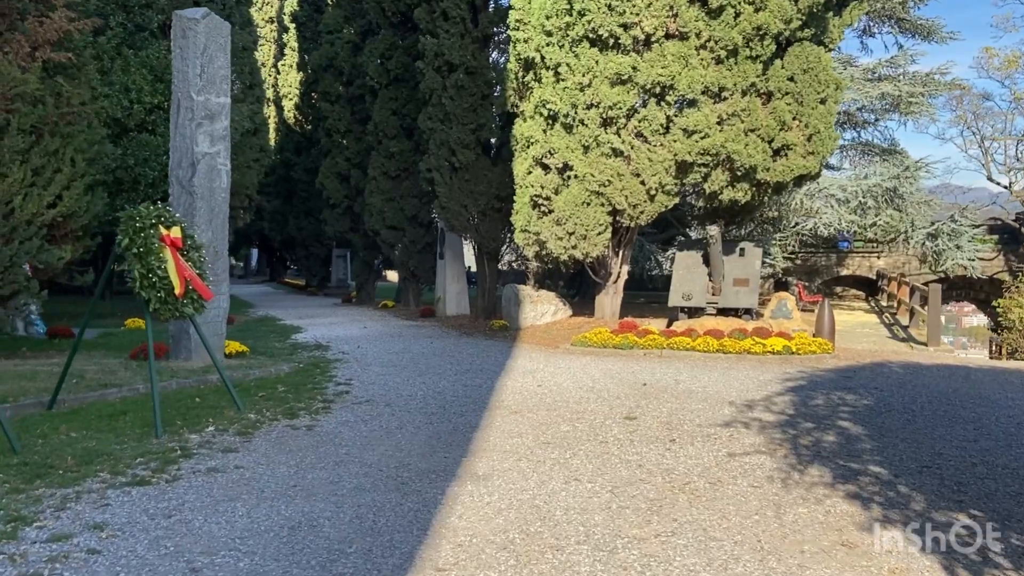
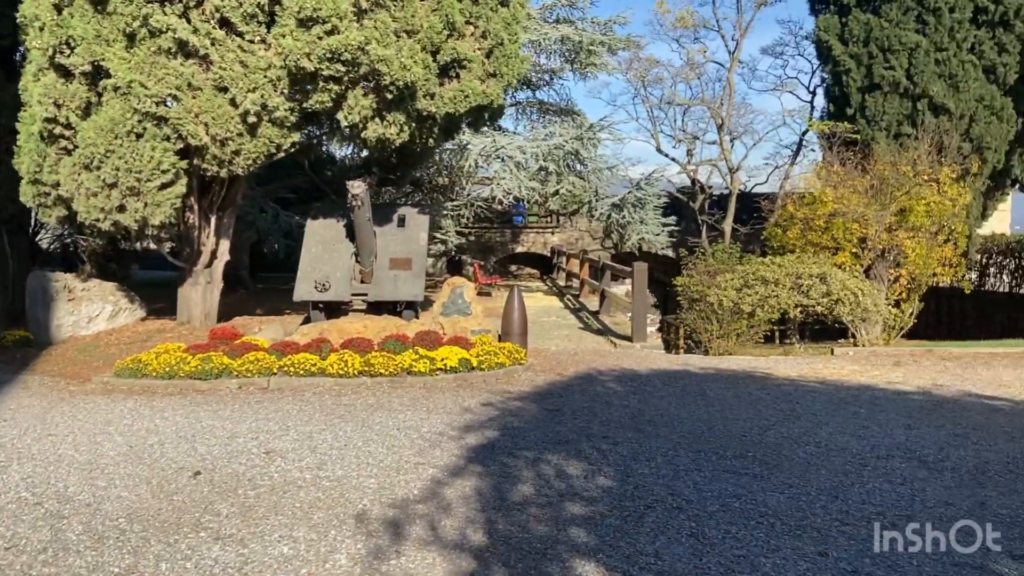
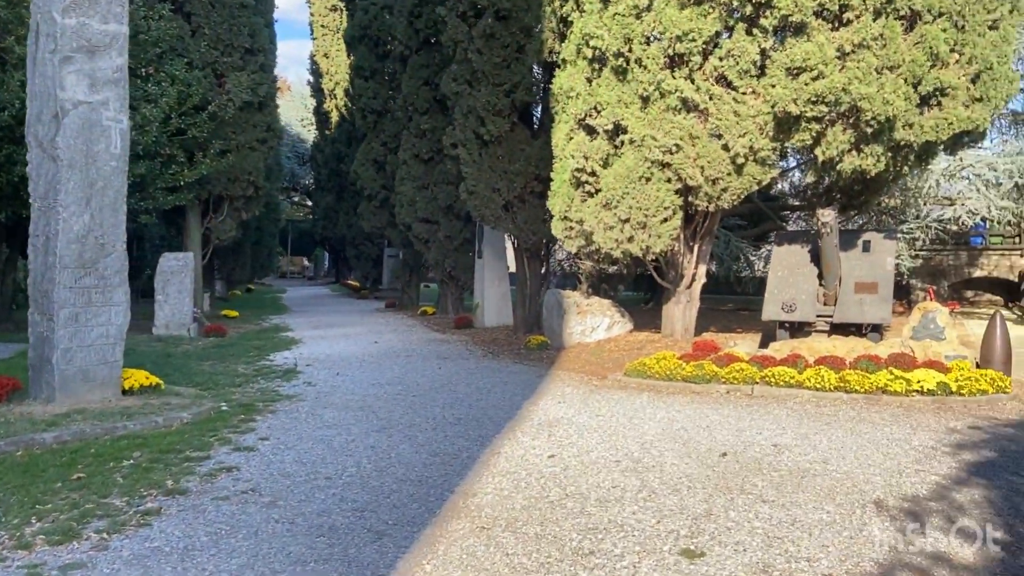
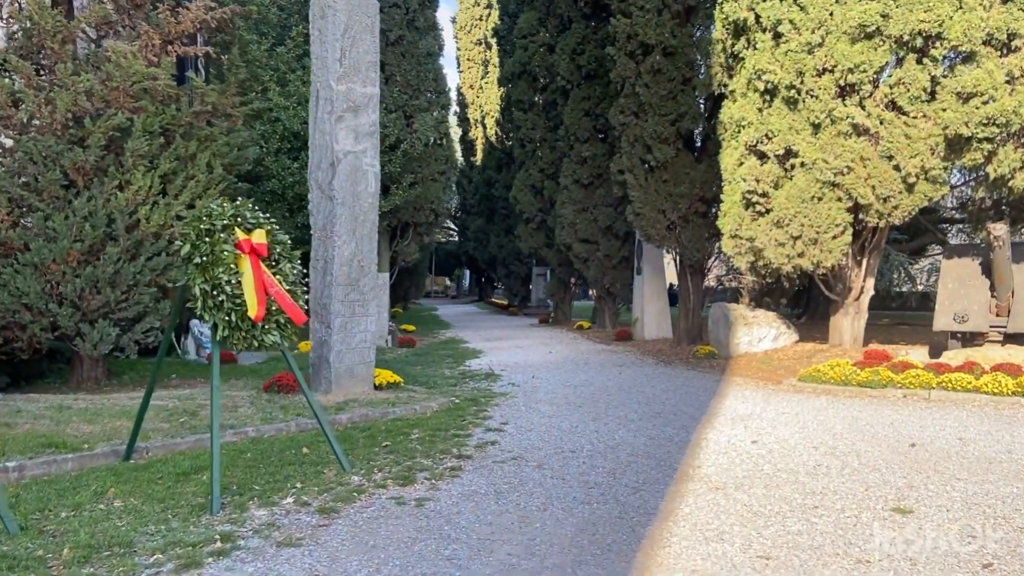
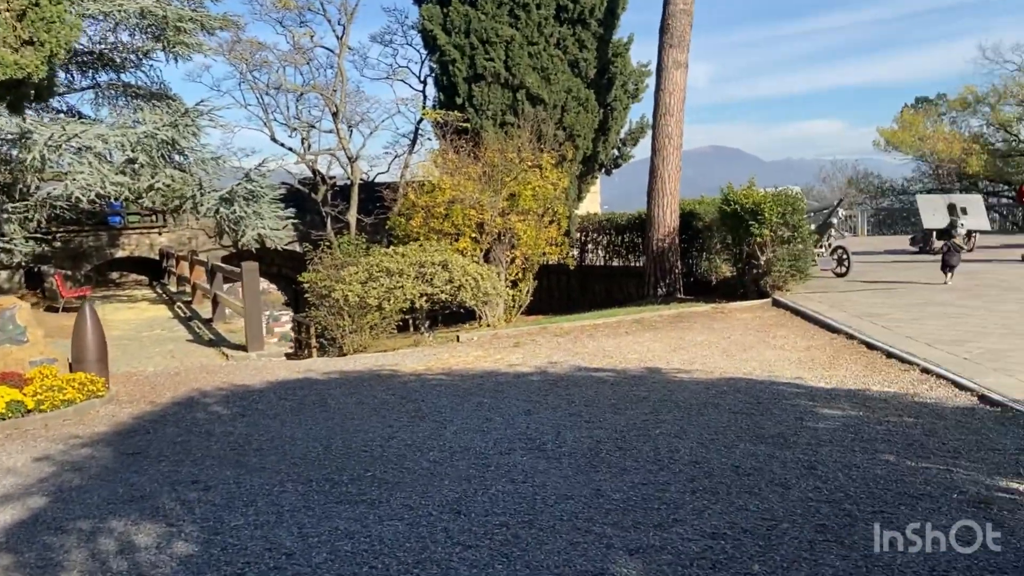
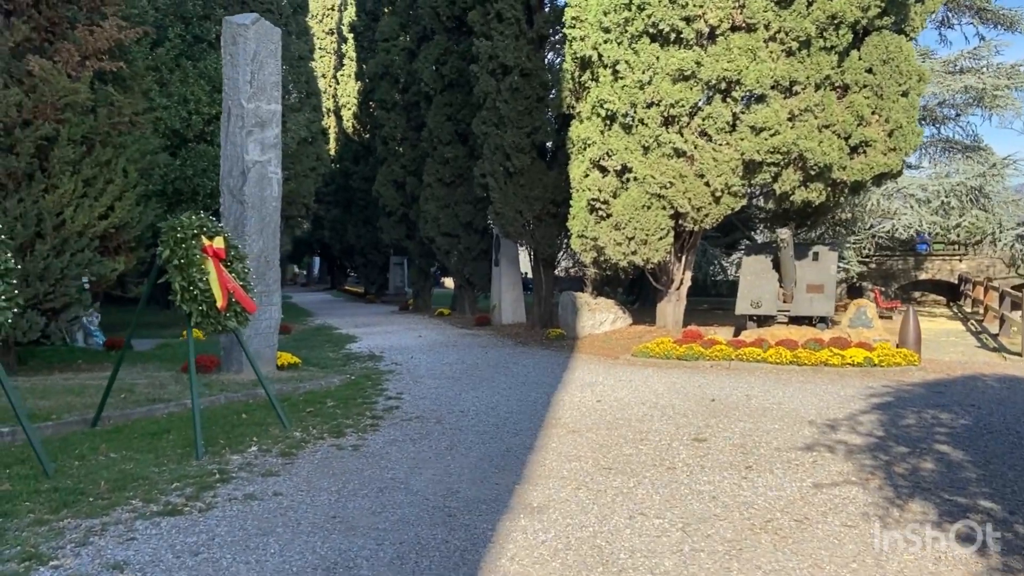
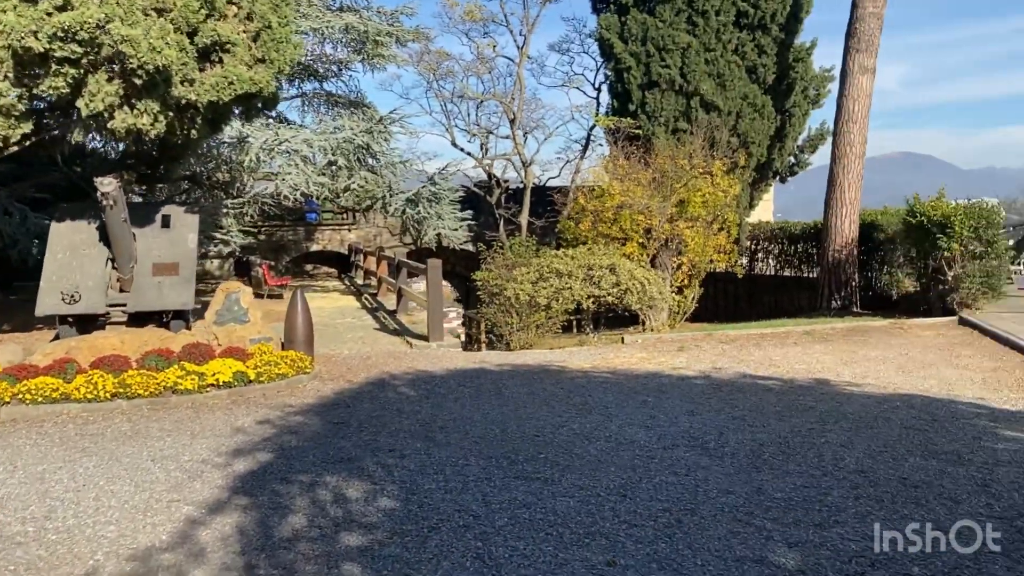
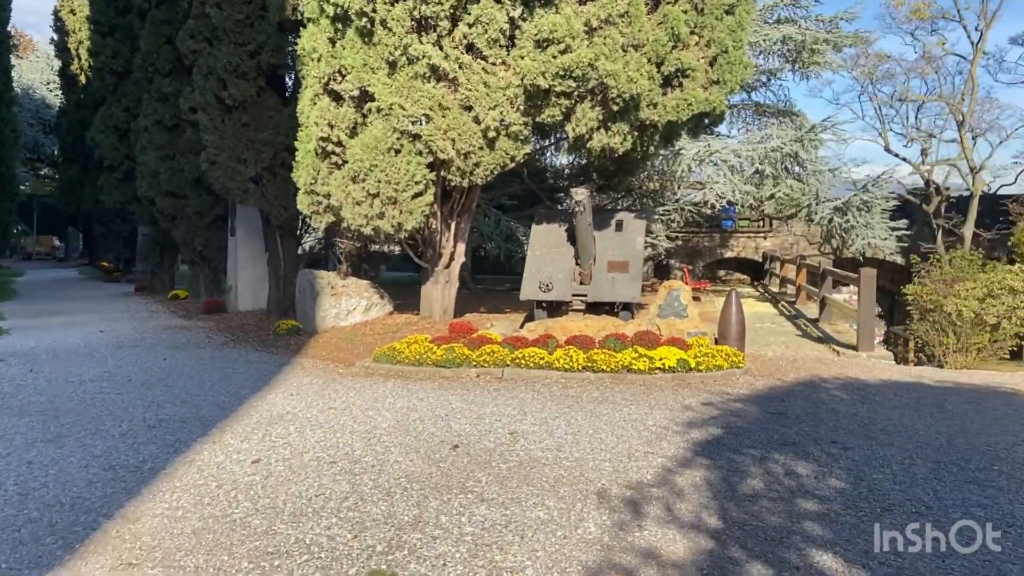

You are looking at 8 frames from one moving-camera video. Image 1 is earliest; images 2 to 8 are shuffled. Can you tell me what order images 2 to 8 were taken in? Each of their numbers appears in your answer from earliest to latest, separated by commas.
6, 4, 3, 8, 2, 7, 5
